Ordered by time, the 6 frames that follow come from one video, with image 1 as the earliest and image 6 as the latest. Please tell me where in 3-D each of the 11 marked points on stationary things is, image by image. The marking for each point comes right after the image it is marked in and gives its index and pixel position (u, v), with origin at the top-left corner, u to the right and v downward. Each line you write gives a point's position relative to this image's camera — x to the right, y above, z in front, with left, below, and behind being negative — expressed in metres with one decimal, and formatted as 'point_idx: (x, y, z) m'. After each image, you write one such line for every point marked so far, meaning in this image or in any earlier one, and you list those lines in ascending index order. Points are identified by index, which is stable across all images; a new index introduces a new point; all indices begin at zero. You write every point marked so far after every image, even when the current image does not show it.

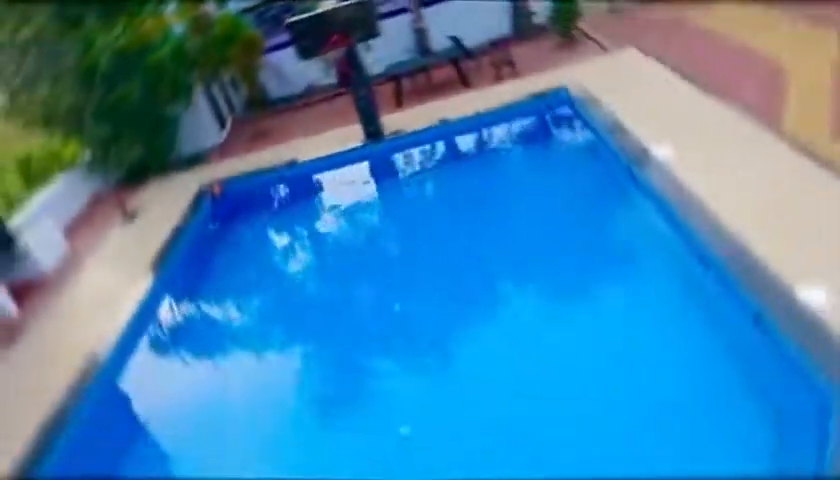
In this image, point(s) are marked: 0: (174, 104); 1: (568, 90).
0: (-3.2, +1.8, +6.9) m
1: (+2.0, +2.0, +6.8) m
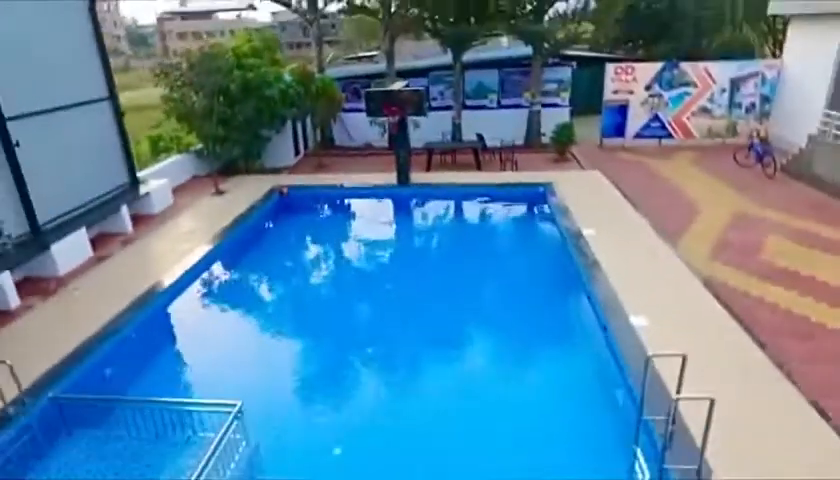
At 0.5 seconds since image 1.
0: (-2.7, +2.0, +9.5) m
1: (+2.4, +1.0, +9.3) m
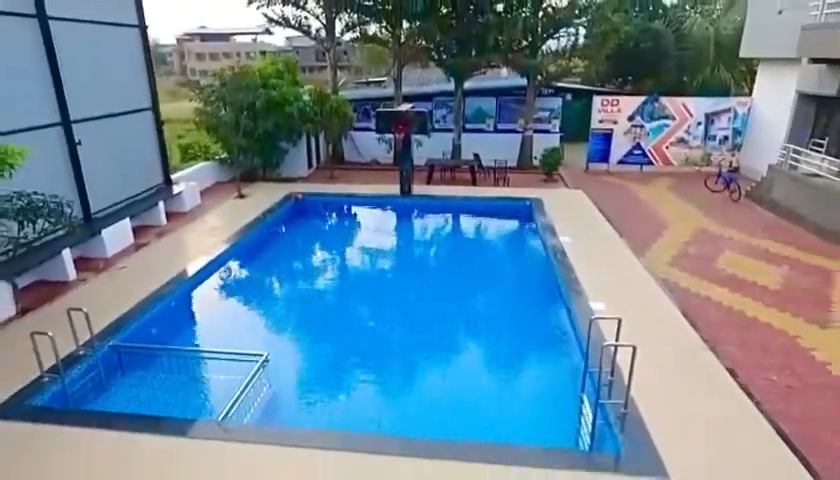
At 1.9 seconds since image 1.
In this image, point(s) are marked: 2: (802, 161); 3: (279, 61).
0: (-2.7, +2.0, +10.6) m
1: (+2.4, +0.8, +10.3) m
2: (+6.7, +1.4, +9.4) m
3: (-2.8, +3.6, +10.8) m
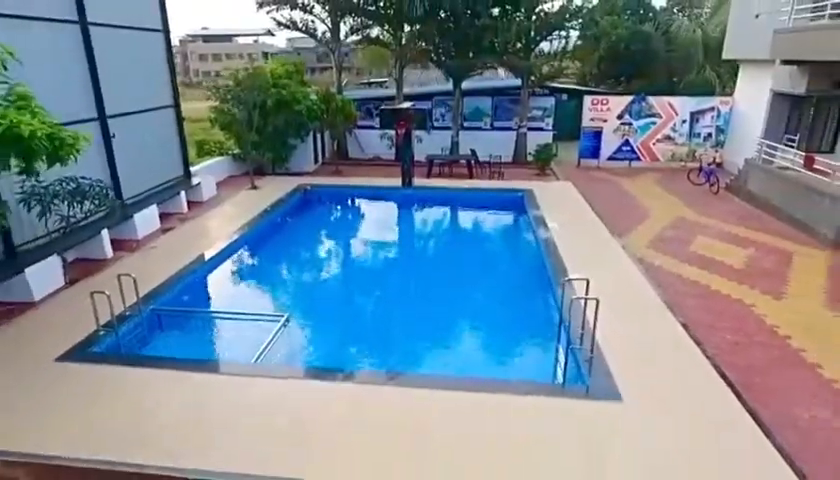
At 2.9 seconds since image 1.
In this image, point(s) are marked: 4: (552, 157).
0: (-2.7, +2.2, +11.3) m
1: (+2.4, +1.0, +11.1) m
2: (+6.7, +1.6, +10.2) m
3: (-2.8, +3.8, +11.5) m
4: (+3.0, +1.9, +12.4) m
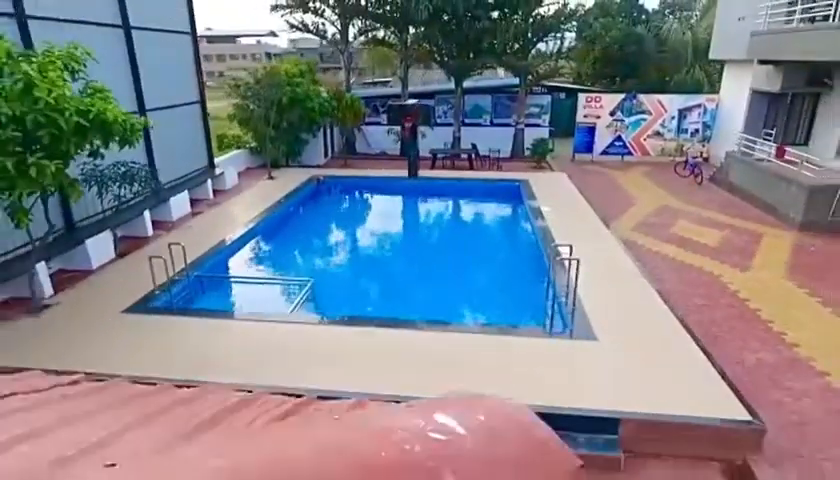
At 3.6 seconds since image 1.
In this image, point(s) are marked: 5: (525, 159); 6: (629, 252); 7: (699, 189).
0: (-2.6, +2.5, +12.2) m
1: (+2.5, +1.2, +11.9) m
2: (+6.8, +1.9, +11.0) m
3: (-2.7, +4.1, +12.4) m
4: (+3.1, +2.2, +13.2) m
5: (+2.7, +2.1, +13.8) m
6: (+3.1, -0.2, +7.9) m
7: (+5.9, +1.1, +11.5) m
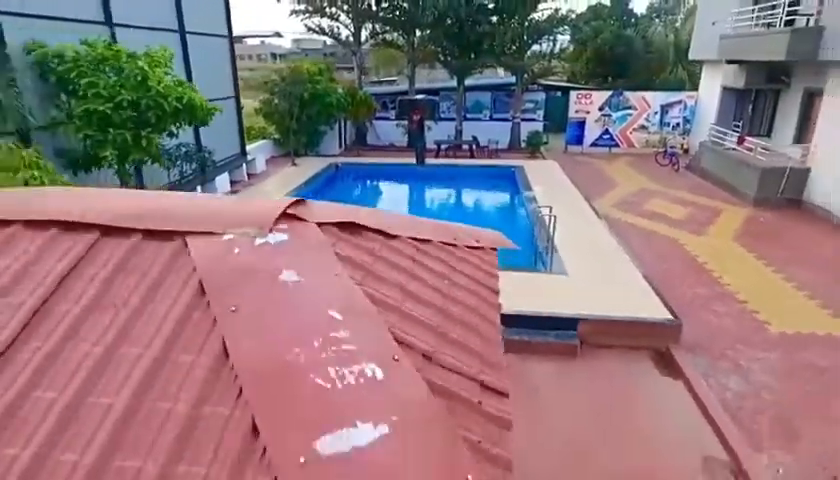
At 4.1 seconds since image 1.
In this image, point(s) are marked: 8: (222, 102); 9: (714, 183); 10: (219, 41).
0: (-2.4, +2.9, +13.6) m
1: (+2.6, +1.7, +13.3) m
2: (+7.0, +2.3, +12.3) m
3: (-2.6, +4.5, +13.8) m
4: (+3.3, +2.6, +14.6) m
5: (+2.9, +2.5, +15.2) m
6: (+3.2, +0.3, +9.2) m
7: (+6.1, +1.5, +12.9) m
8: (-3.9, +2.7, +10.6) m
9: (+6.4, +1.2, +11.7) m
10: (-3.9, +3.9, +10.4) m
